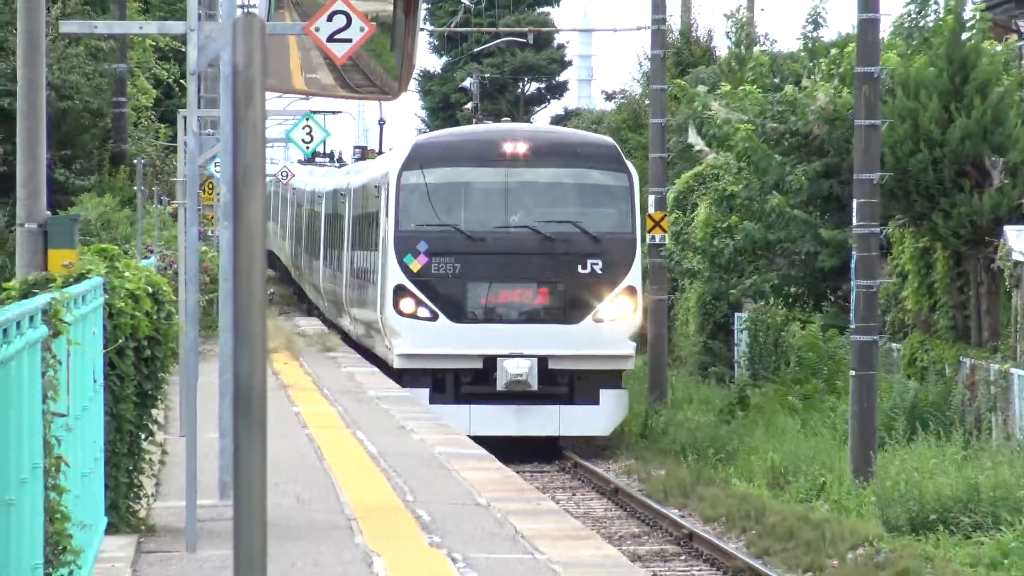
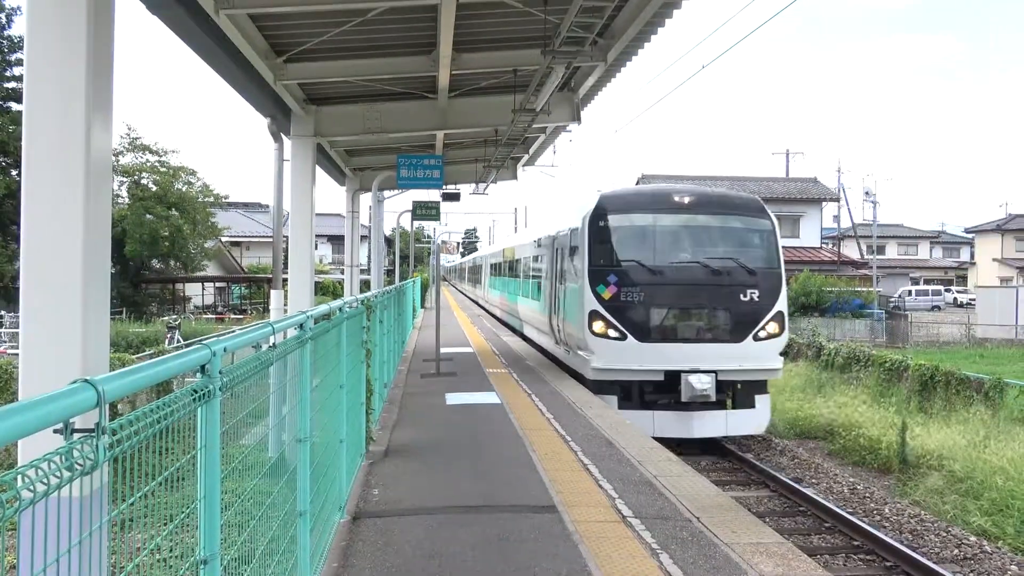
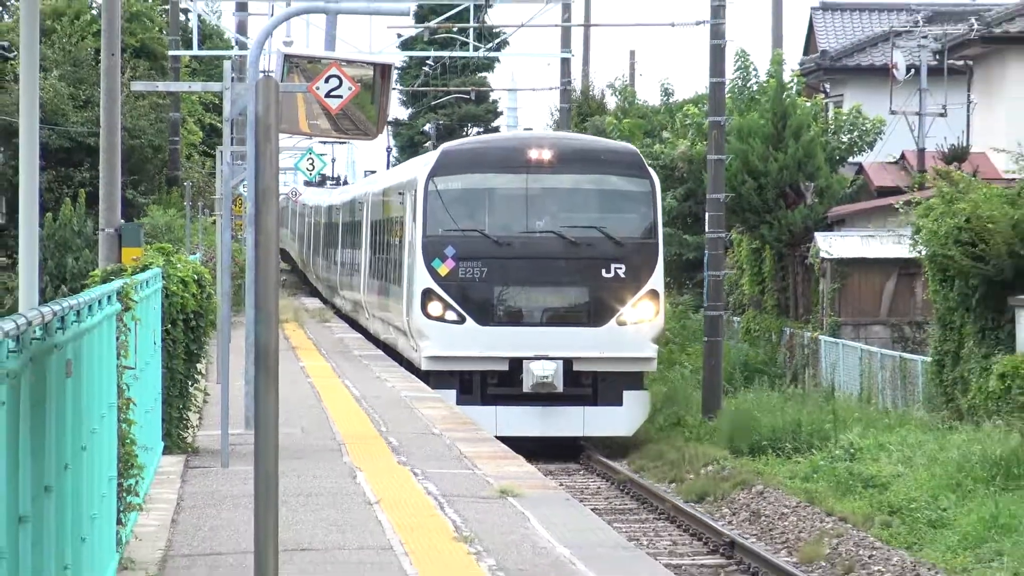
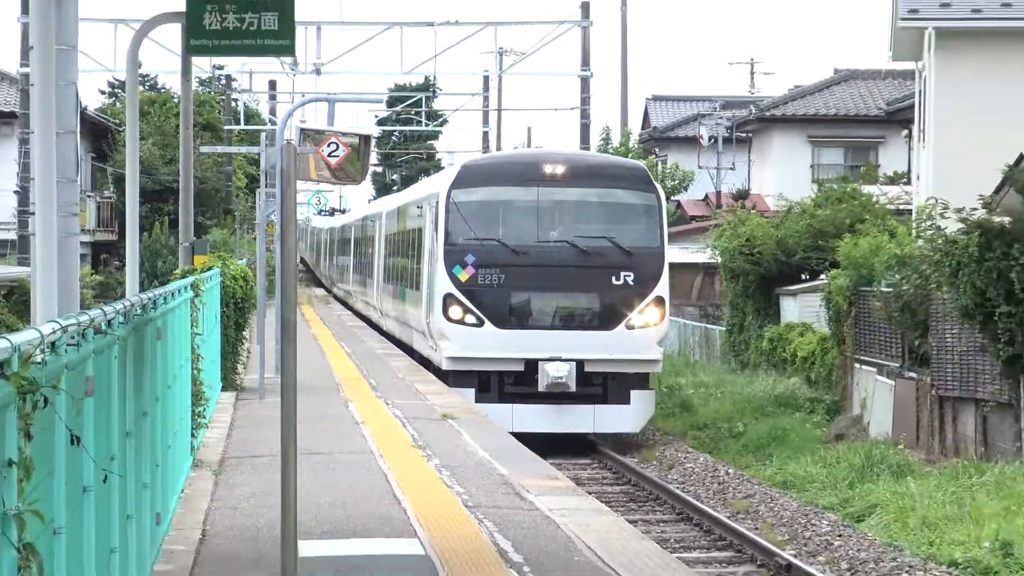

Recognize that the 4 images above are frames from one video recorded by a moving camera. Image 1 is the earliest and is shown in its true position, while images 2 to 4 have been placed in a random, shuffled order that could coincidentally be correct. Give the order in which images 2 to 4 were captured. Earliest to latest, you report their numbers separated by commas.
3, 4, 2
